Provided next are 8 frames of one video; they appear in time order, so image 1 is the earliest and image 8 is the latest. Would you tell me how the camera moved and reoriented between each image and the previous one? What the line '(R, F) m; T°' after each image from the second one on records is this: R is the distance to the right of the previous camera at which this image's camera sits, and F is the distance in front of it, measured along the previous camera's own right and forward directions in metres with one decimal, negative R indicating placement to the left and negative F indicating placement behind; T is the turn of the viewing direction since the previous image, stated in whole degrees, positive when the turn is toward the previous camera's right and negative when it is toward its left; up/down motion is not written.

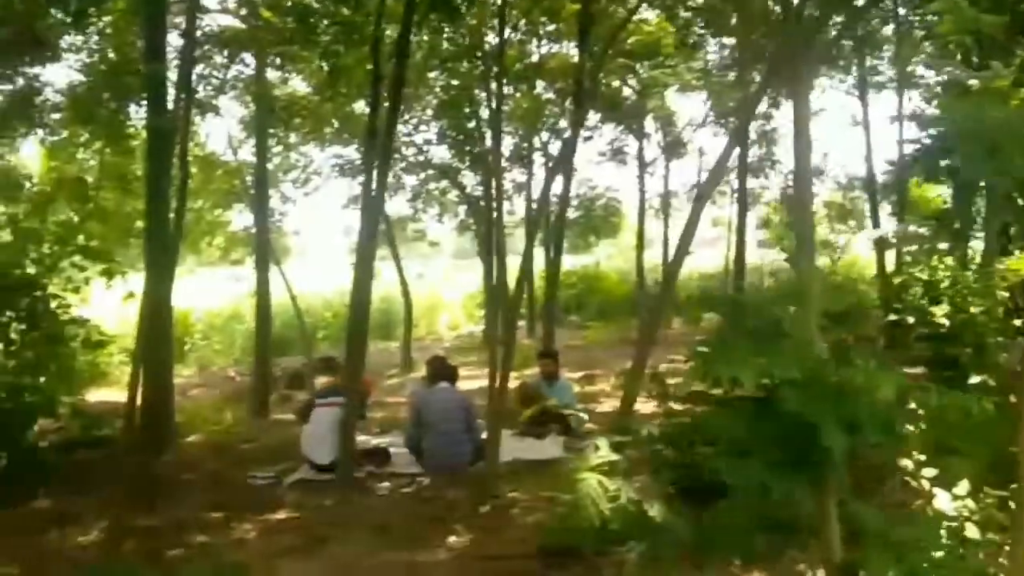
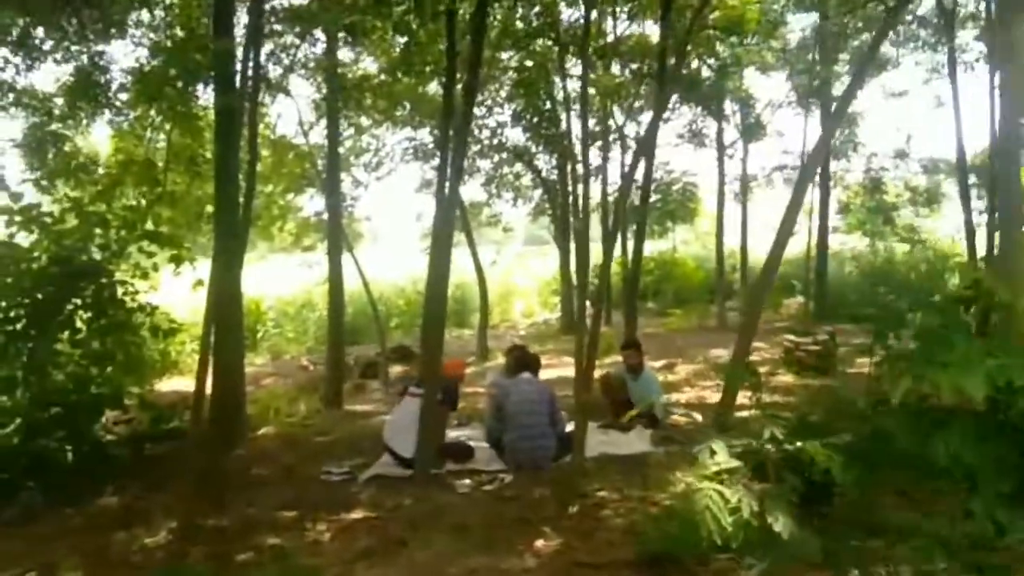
(-0.1, +0.4) m; -4°
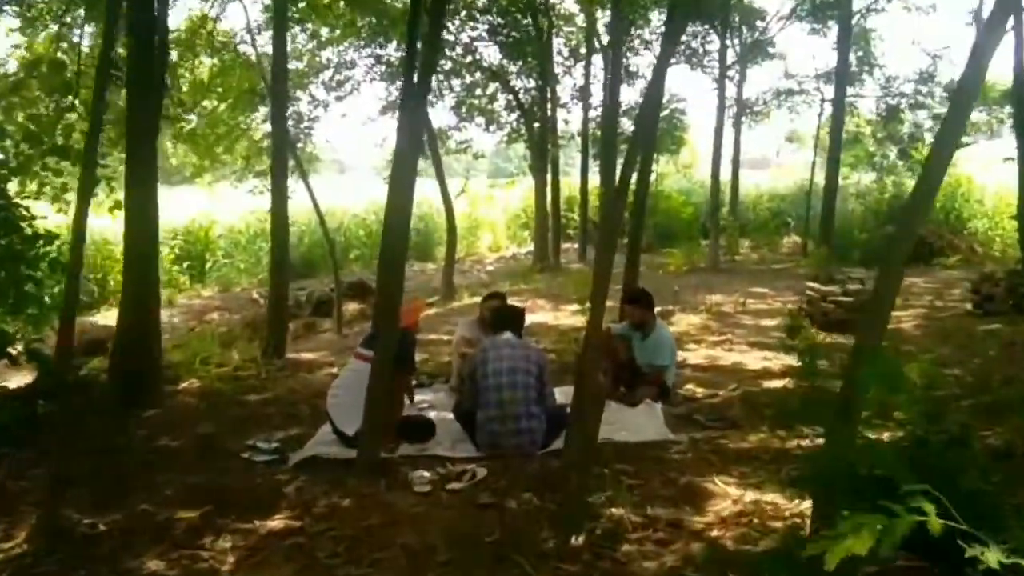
(-0.1, +1.8) m; +2°
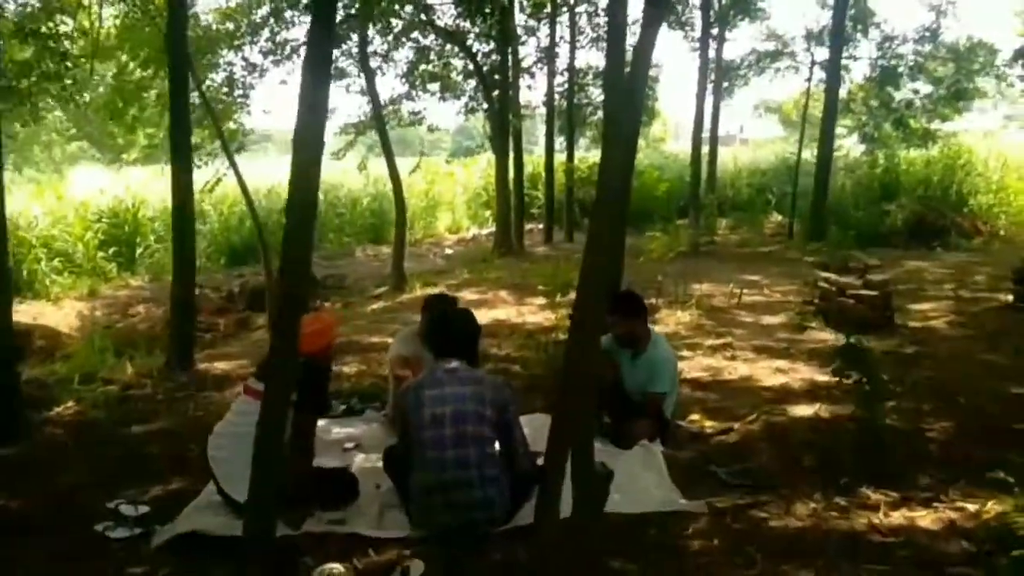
(+0.1, +1.7) m; +2°
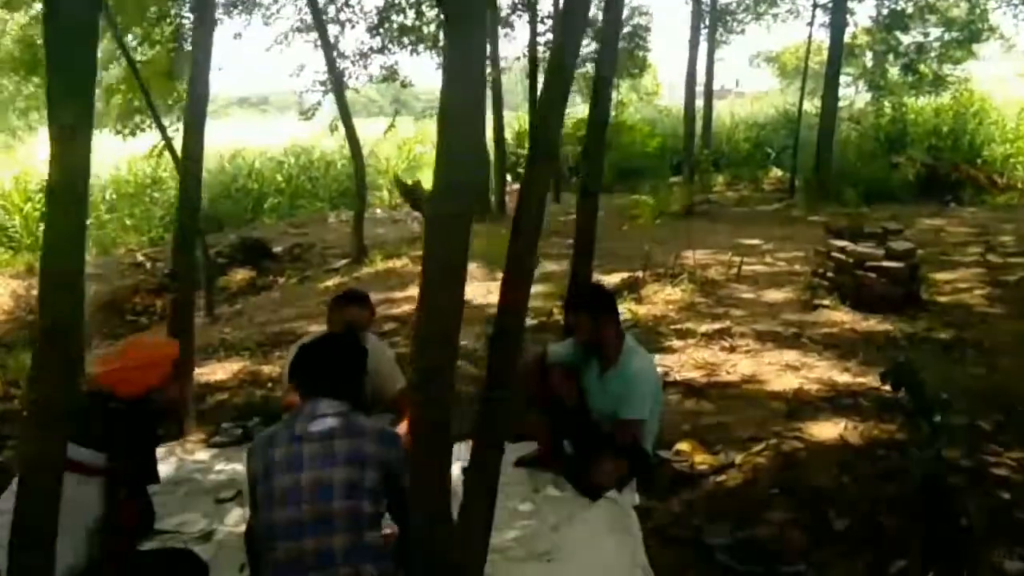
(+0.3, +1.4) m; 0°
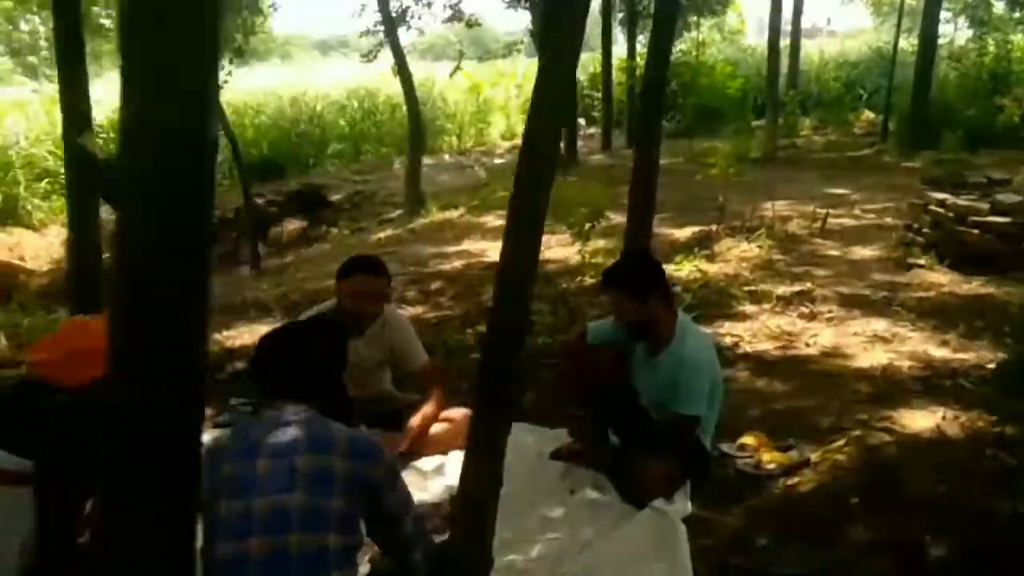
(+0.2, +0.6) m; -4°
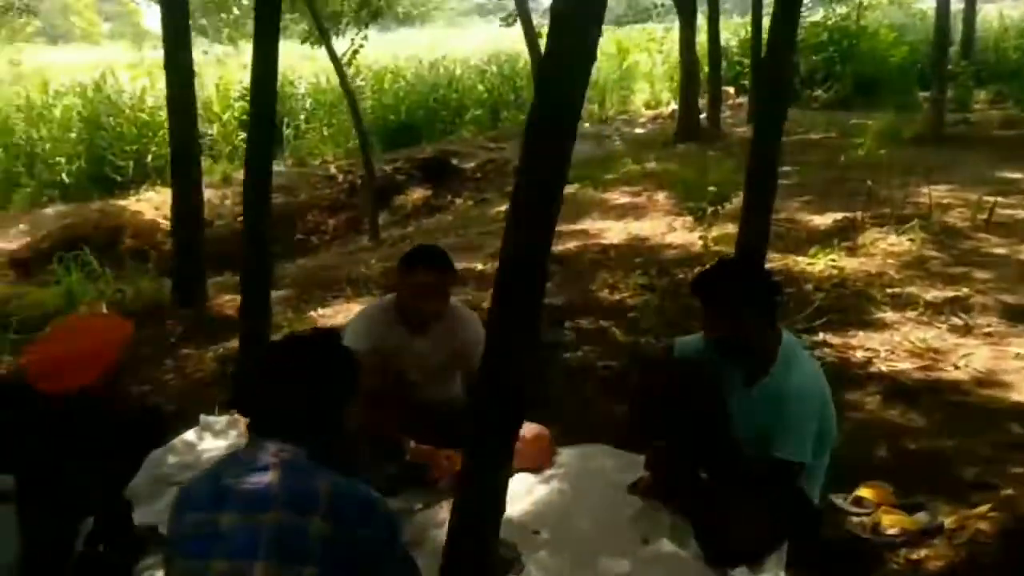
(+0.2, +0.5) m; -8°
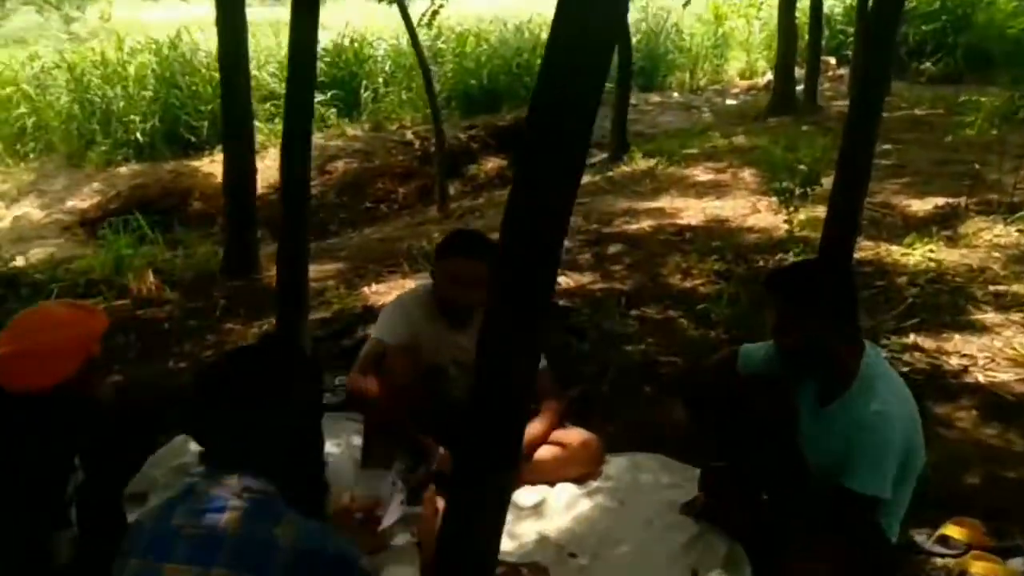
(+0.1, +0.3) m; -5°
